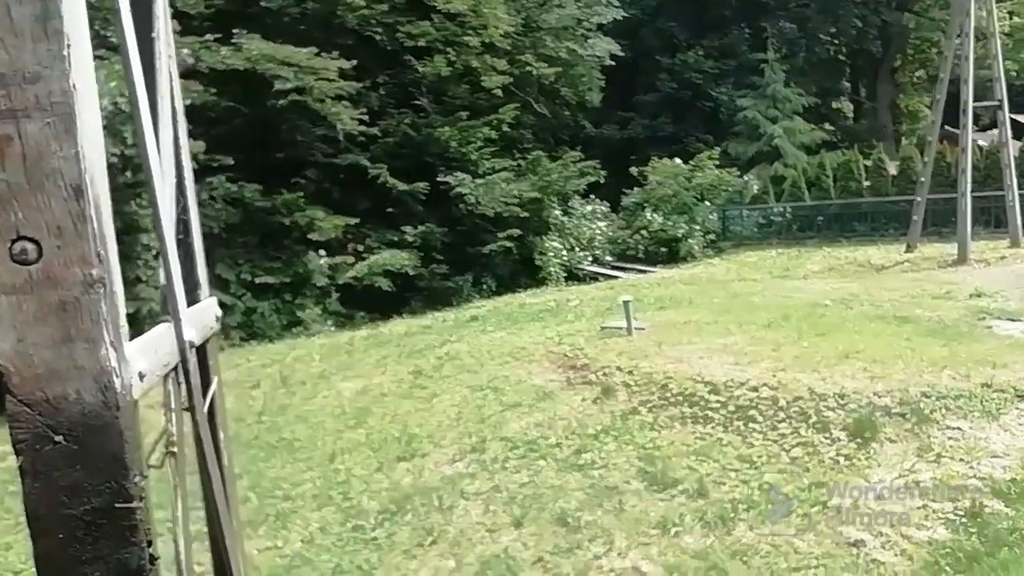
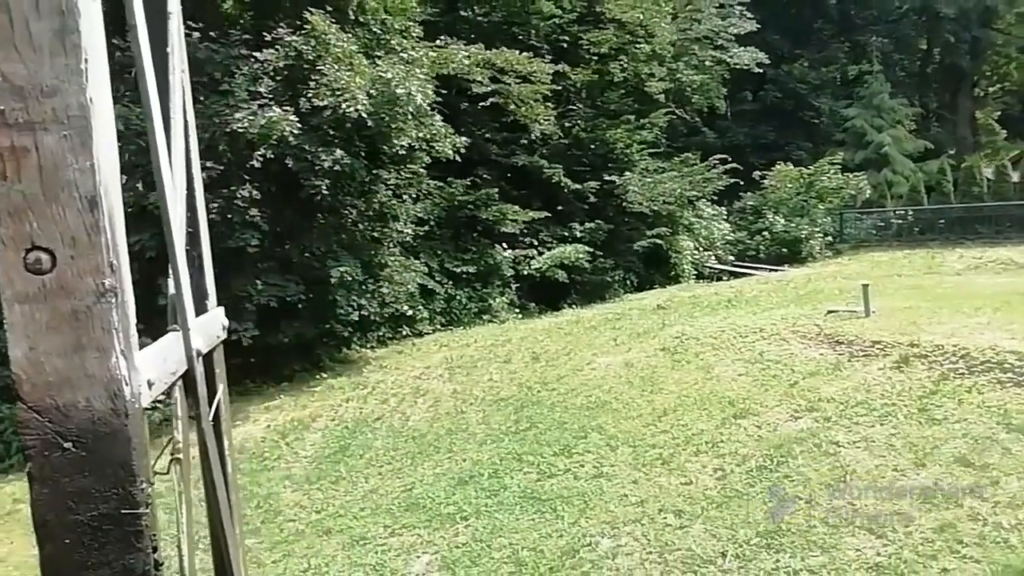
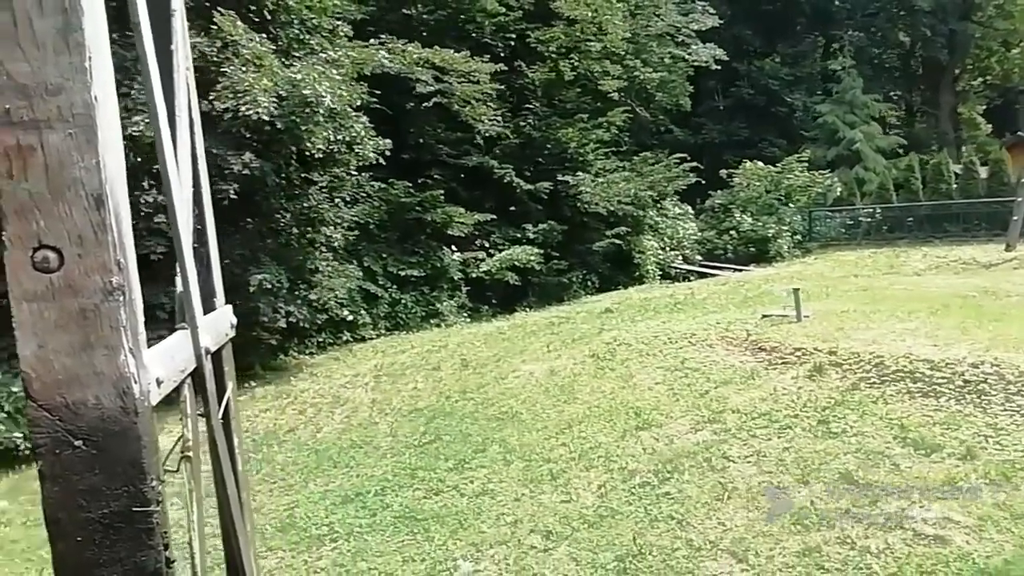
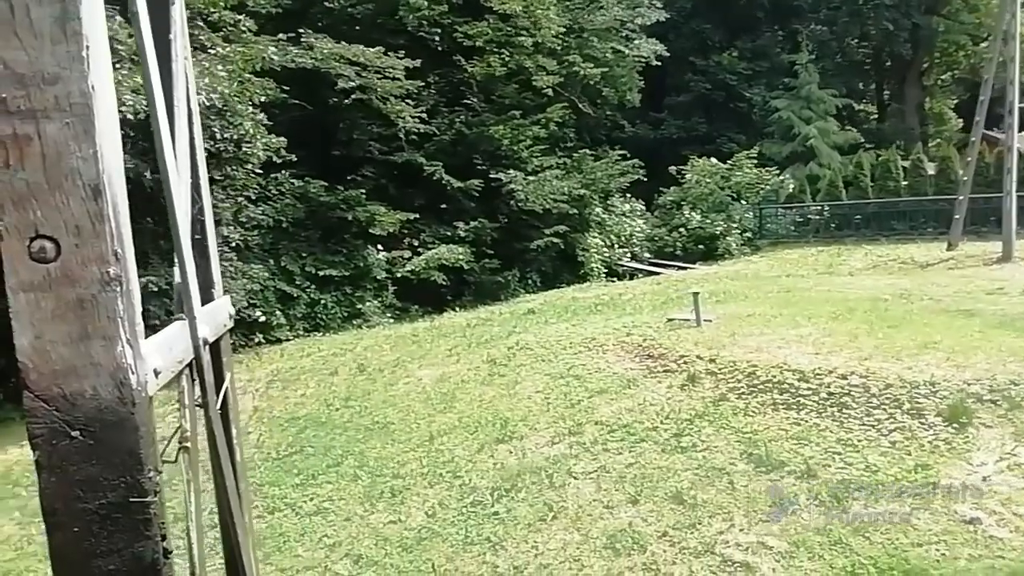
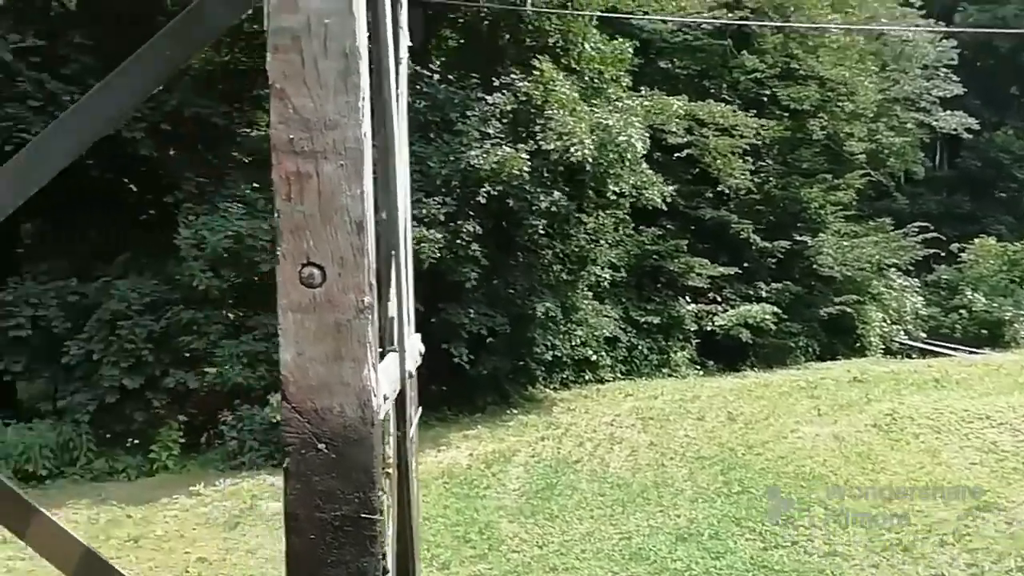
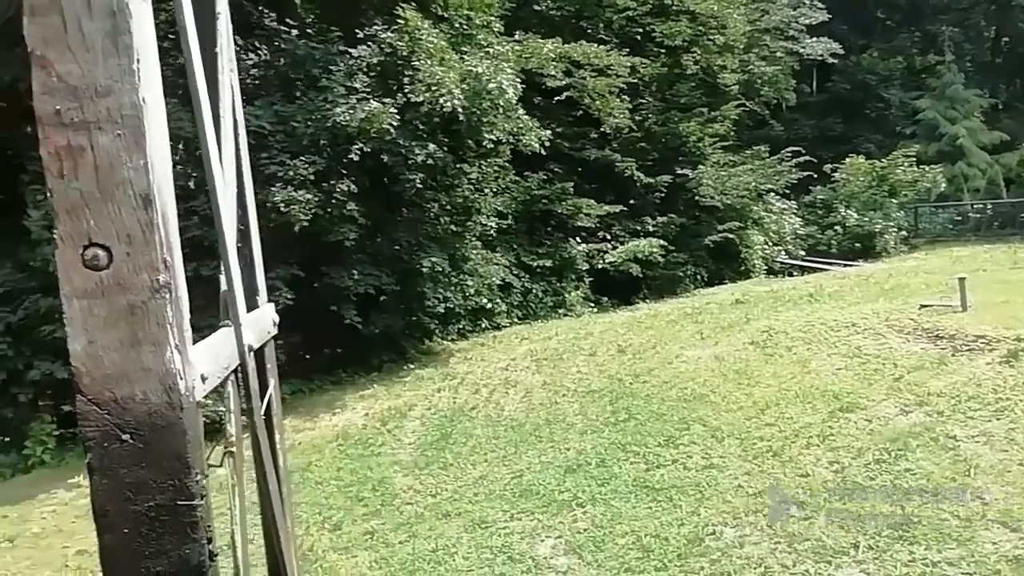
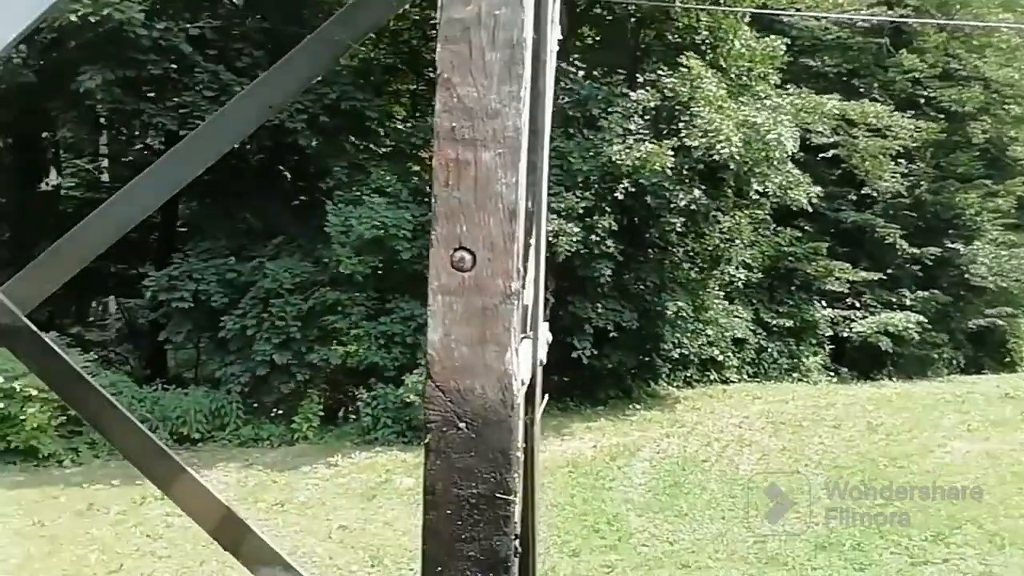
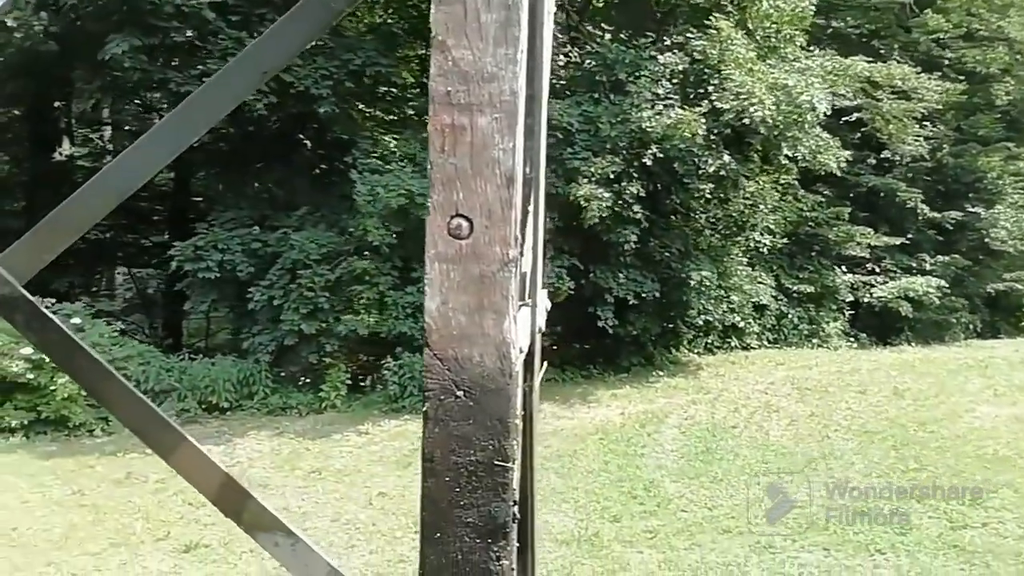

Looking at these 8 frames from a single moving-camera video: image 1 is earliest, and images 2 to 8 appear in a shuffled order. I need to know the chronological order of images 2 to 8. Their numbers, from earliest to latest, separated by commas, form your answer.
4, 3, 2, 6, 5, 7, 8
